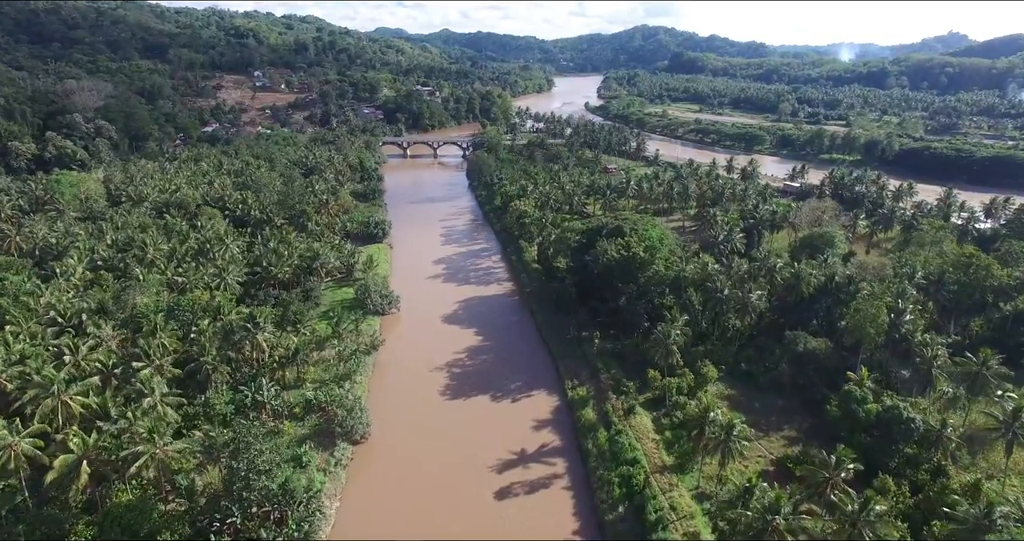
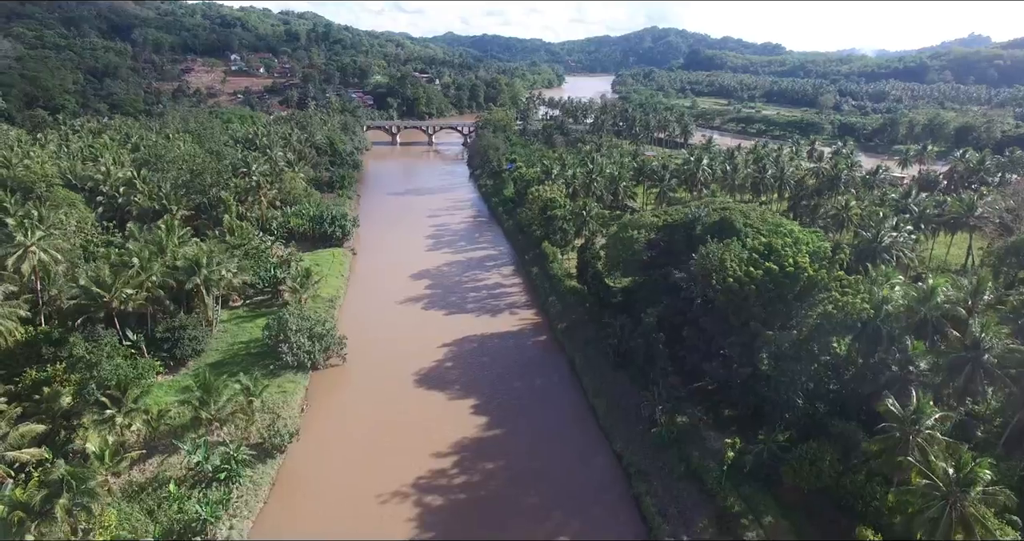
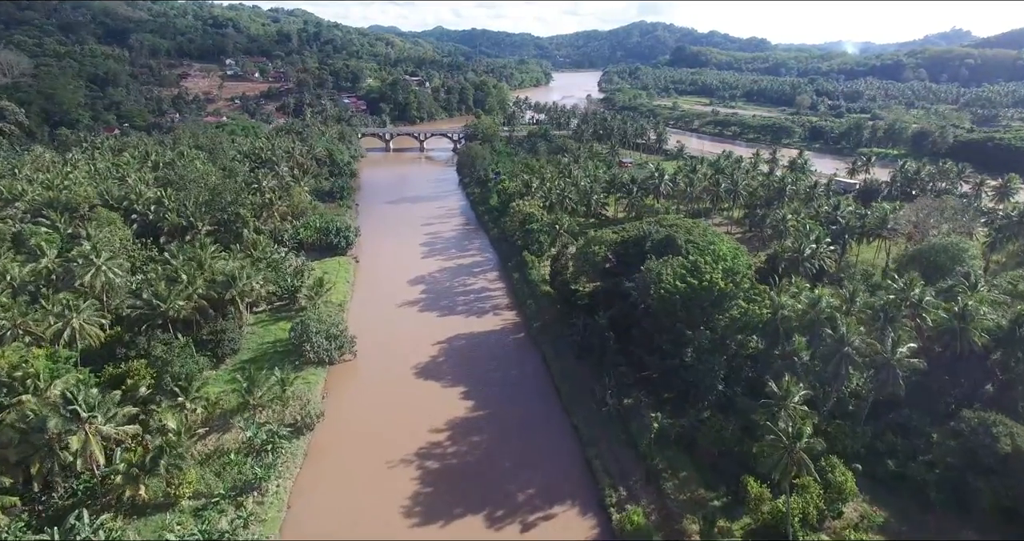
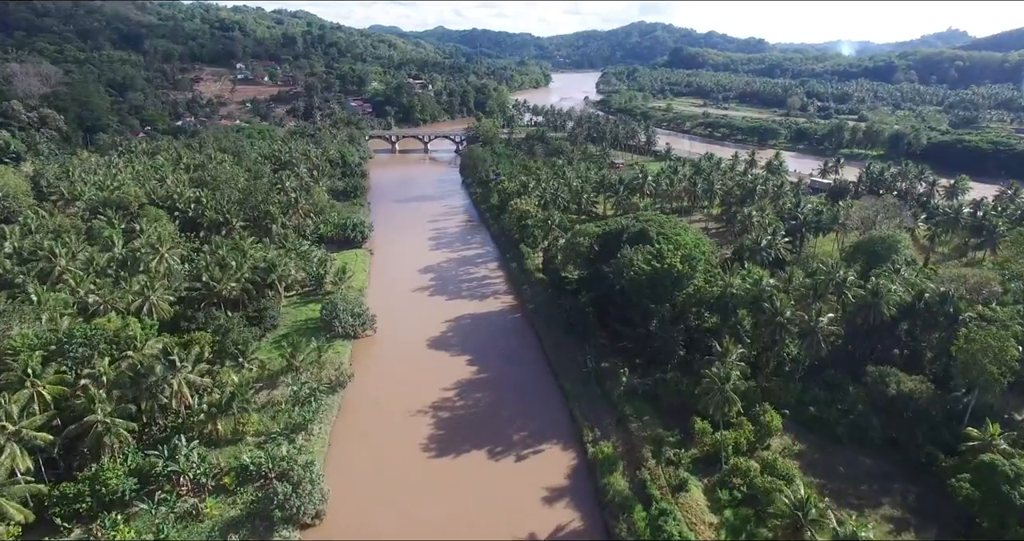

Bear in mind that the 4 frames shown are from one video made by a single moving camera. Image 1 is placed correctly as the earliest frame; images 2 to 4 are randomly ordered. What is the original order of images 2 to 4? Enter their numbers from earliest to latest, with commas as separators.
4, 3, 2
